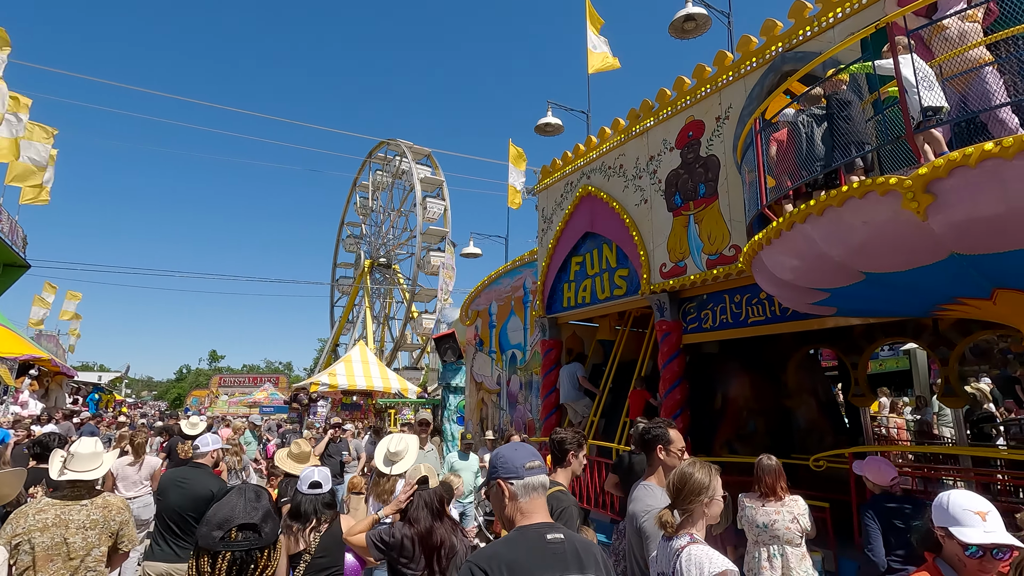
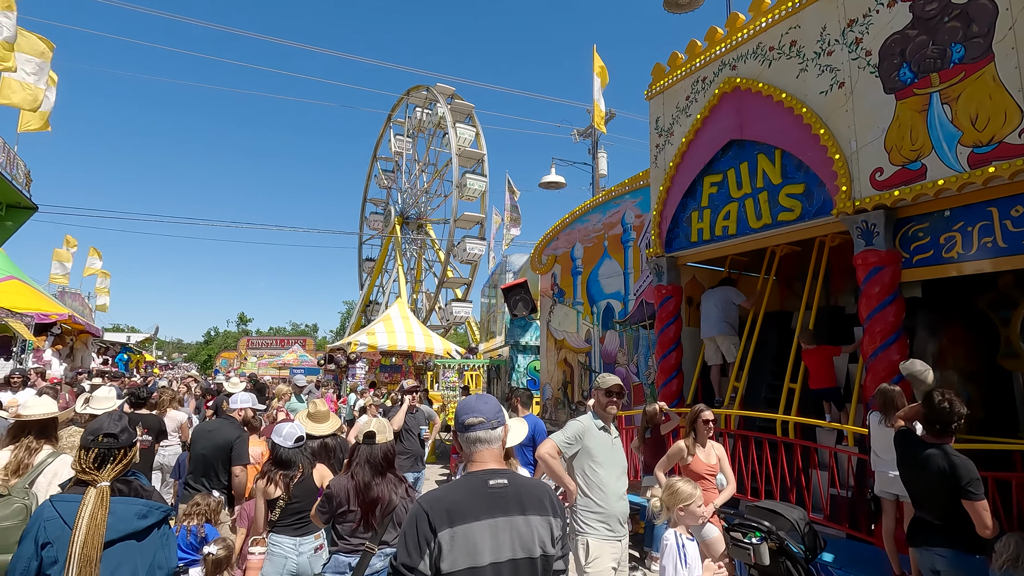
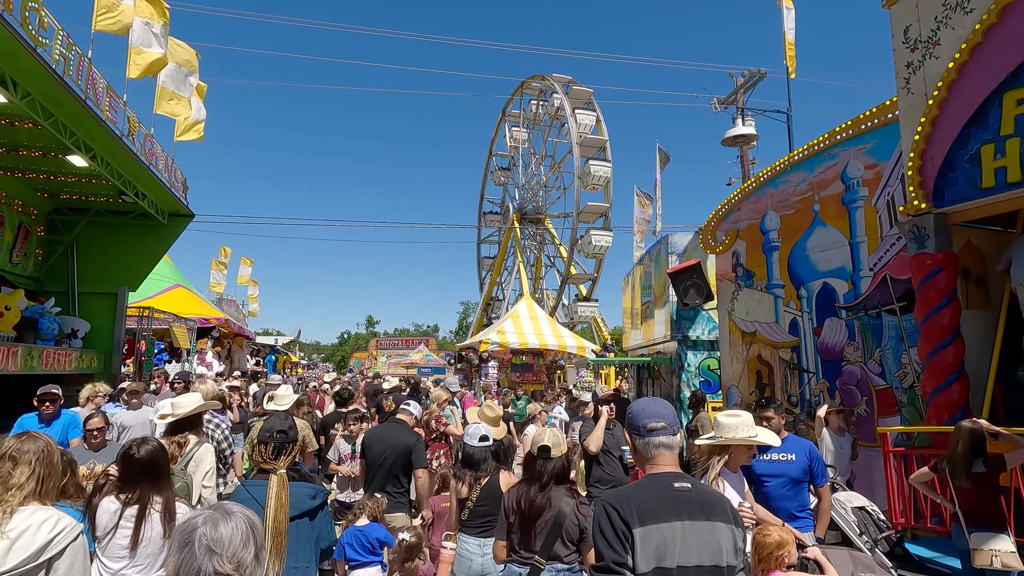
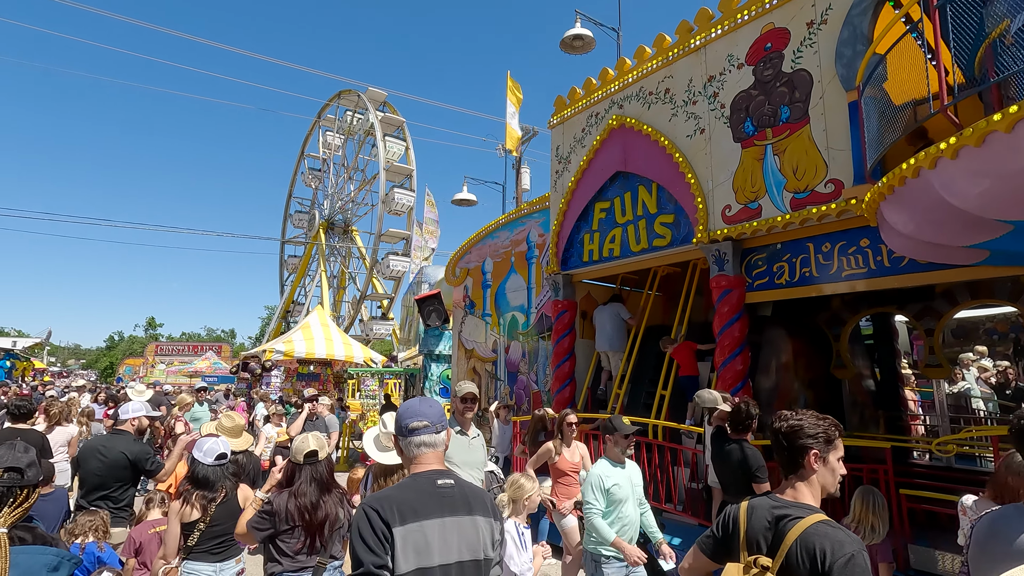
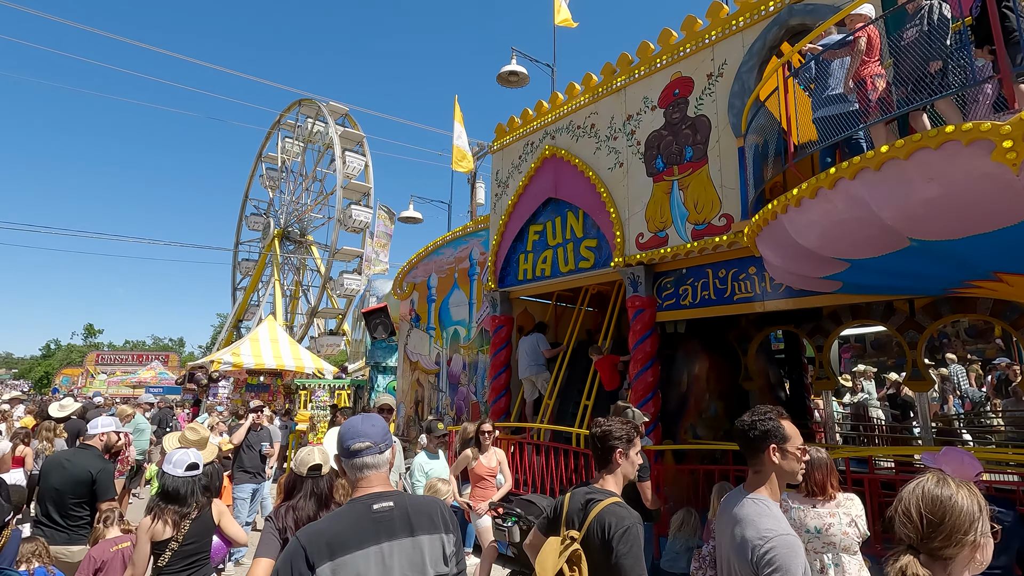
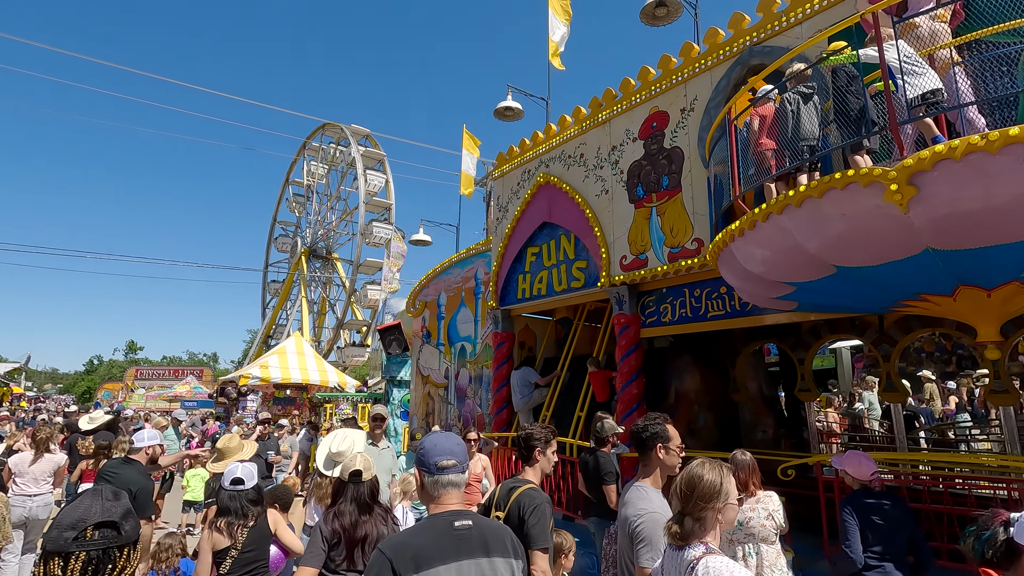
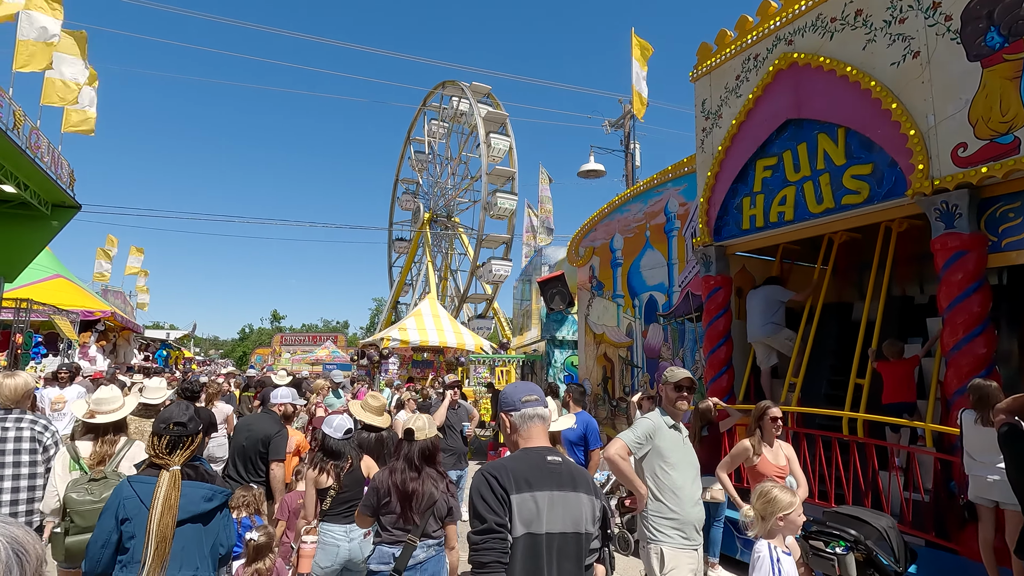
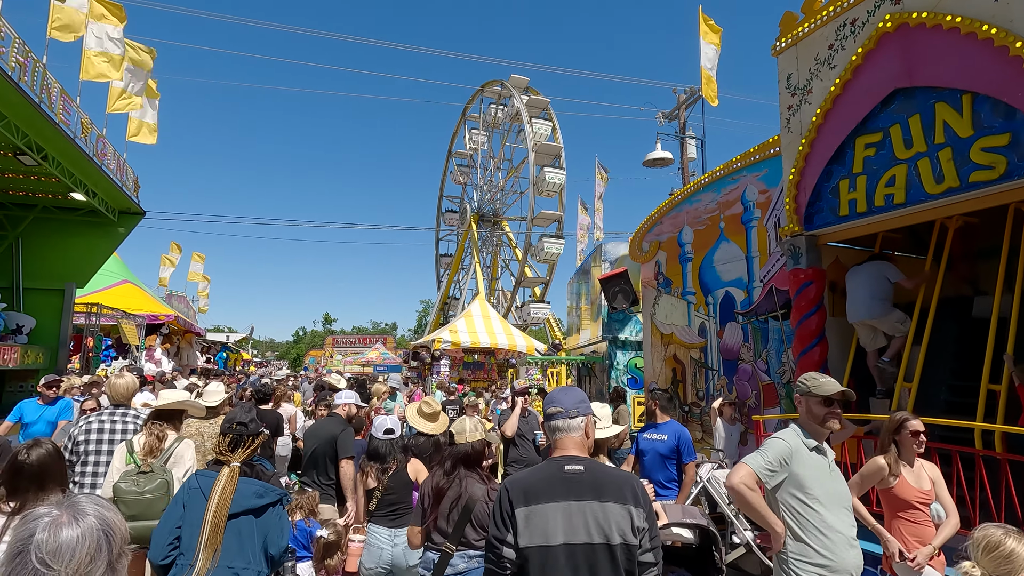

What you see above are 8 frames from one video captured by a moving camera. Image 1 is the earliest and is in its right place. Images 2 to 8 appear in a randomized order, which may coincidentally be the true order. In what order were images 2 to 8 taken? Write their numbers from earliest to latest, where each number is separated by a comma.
6, 5, 4, 2, 7, 8, 3
